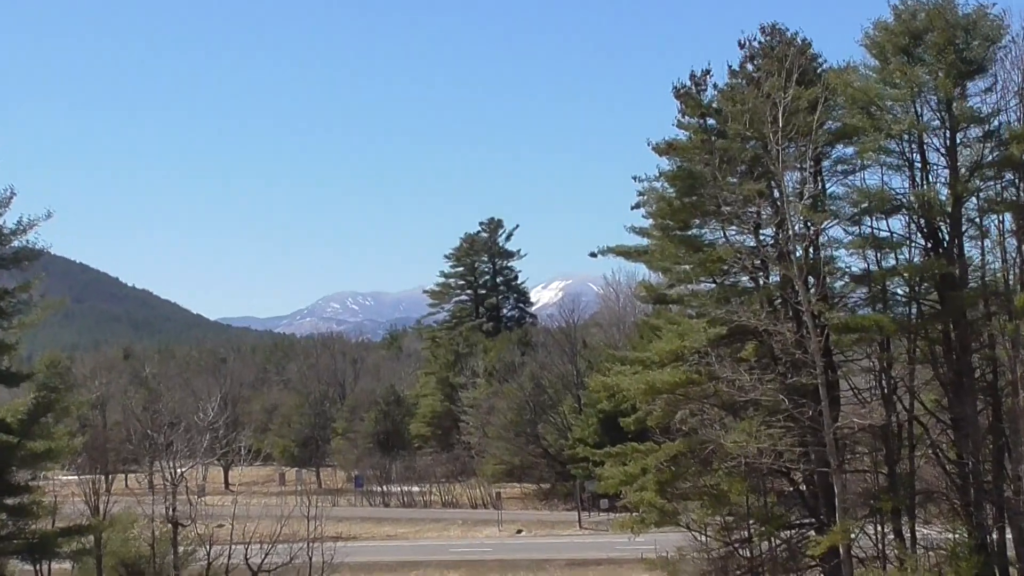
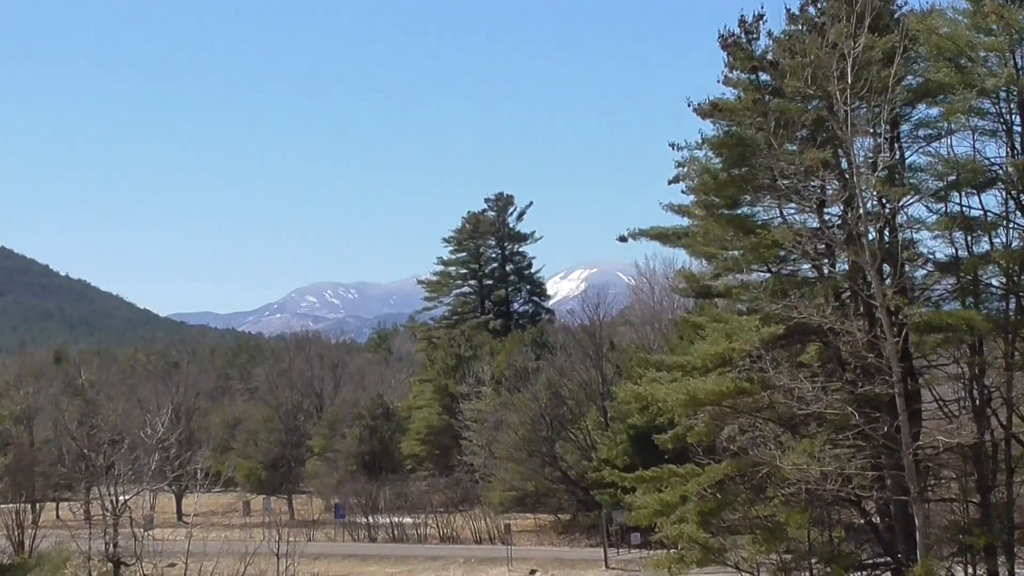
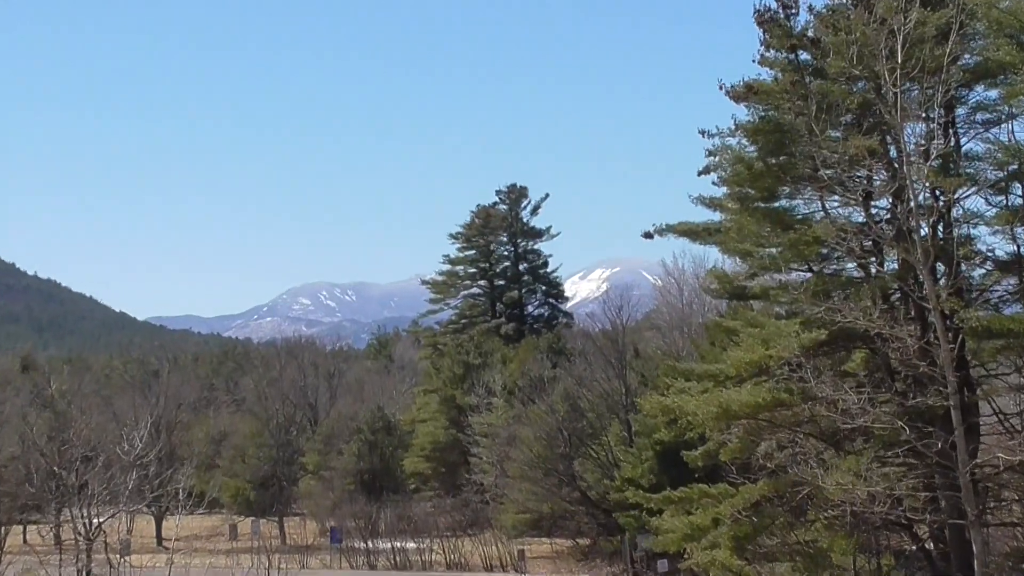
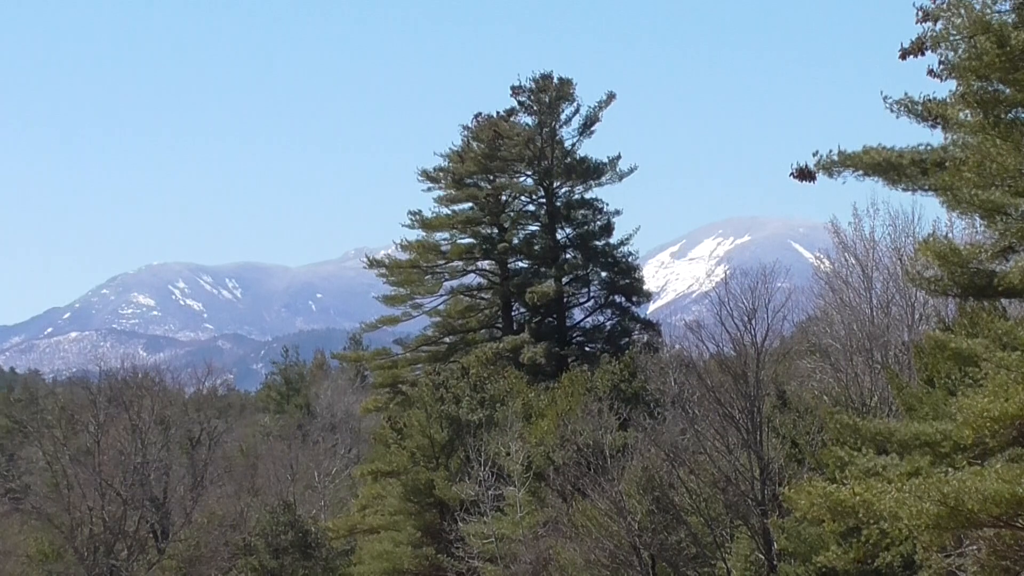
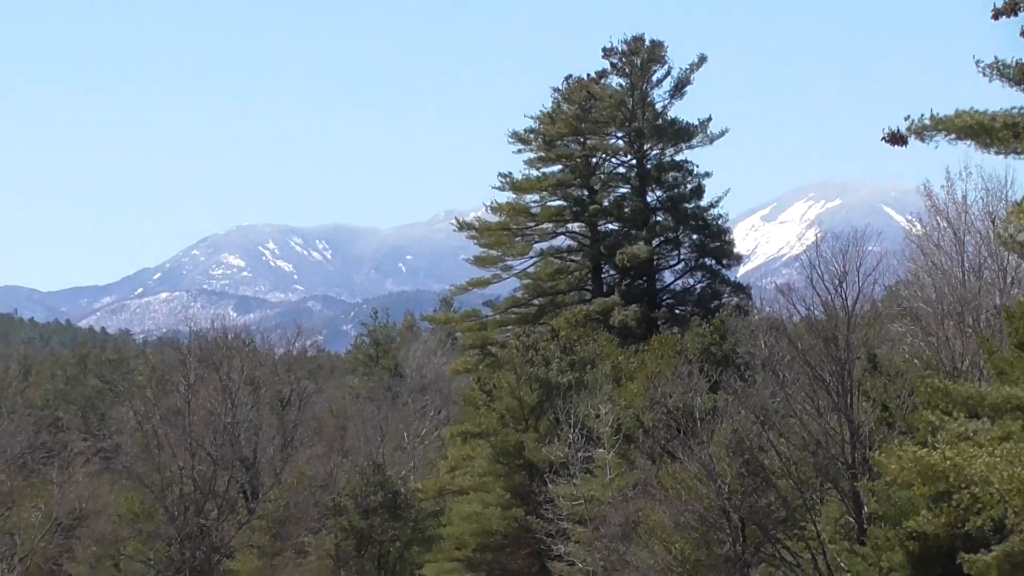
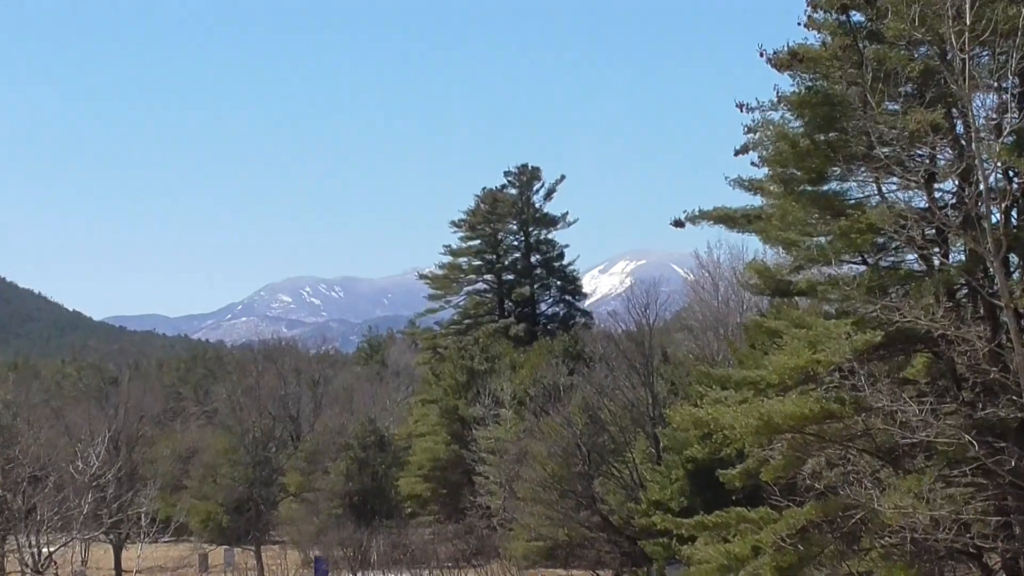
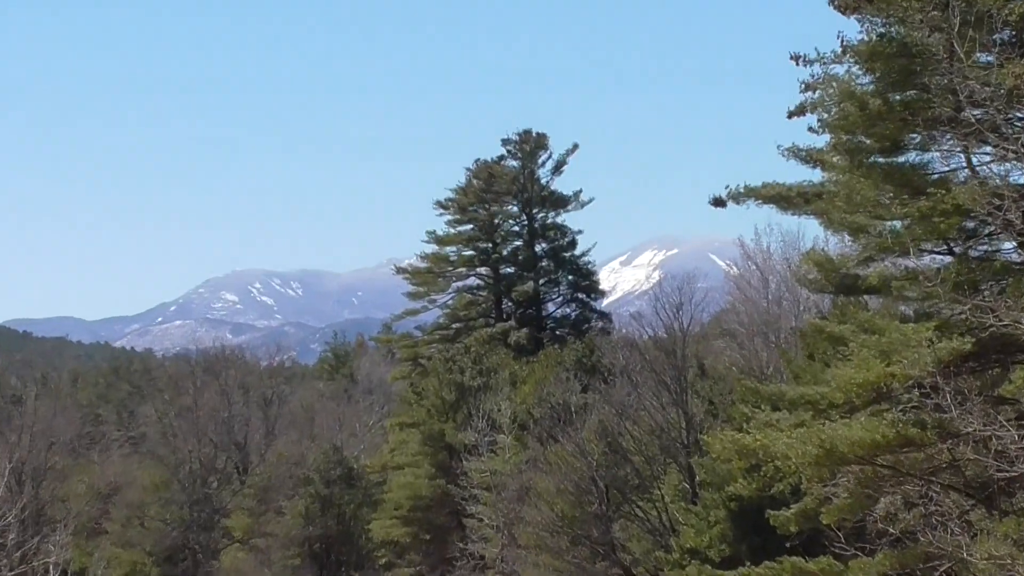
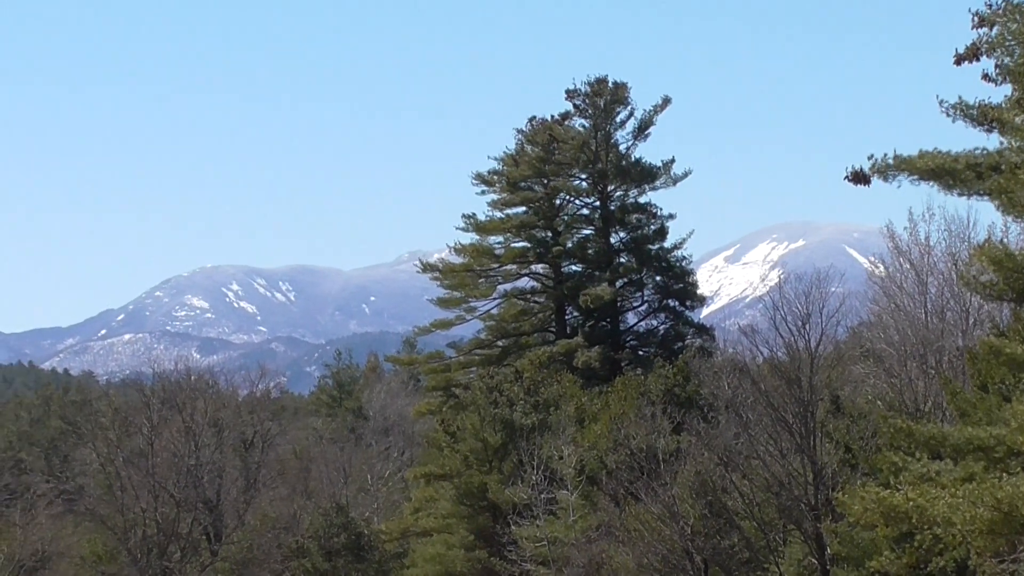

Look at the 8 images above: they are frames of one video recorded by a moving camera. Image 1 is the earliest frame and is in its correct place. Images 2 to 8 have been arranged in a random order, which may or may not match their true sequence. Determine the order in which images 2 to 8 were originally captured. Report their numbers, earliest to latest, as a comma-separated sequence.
2, 3, 6, 7, 4, 8, 5
